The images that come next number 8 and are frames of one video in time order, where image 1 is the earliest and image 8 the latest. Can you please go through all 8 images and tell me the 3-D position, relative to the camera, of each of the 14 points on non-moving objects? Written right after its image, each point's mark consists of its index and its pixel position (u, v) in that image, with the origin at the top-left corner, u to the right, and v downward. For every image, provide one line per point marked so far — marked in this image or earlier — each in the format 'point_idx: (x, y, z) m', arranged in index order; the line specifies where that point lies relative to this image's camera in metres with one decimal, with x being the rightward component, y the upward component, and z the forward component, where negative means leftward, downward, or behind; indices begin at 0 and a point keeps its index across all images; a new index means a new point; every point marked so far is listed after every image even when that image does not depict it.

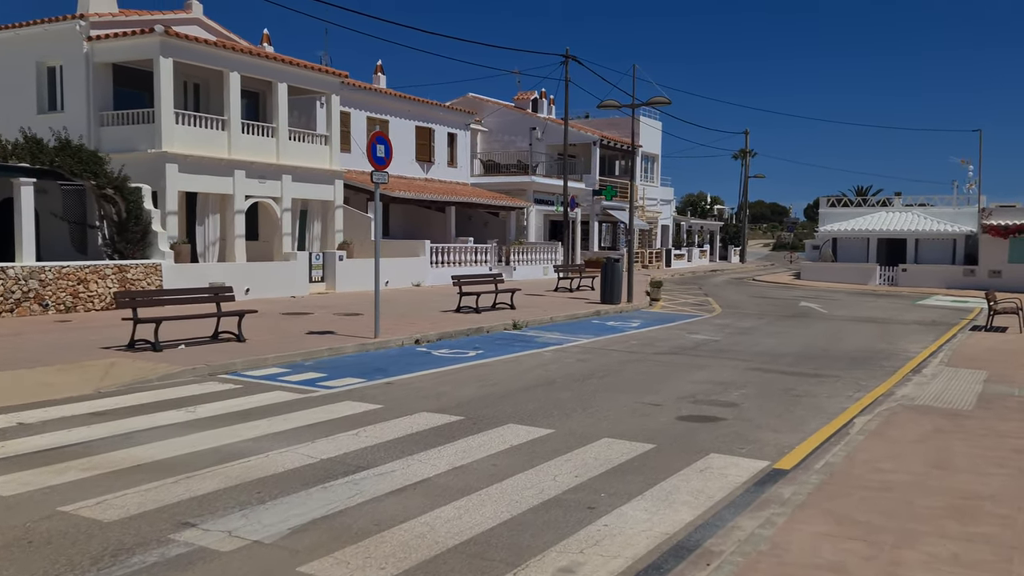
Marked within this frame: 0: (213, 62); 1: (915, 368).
0: (-6.8, +5.2, +19.7) m
1: (+6.2, -1.2, +13.3) m
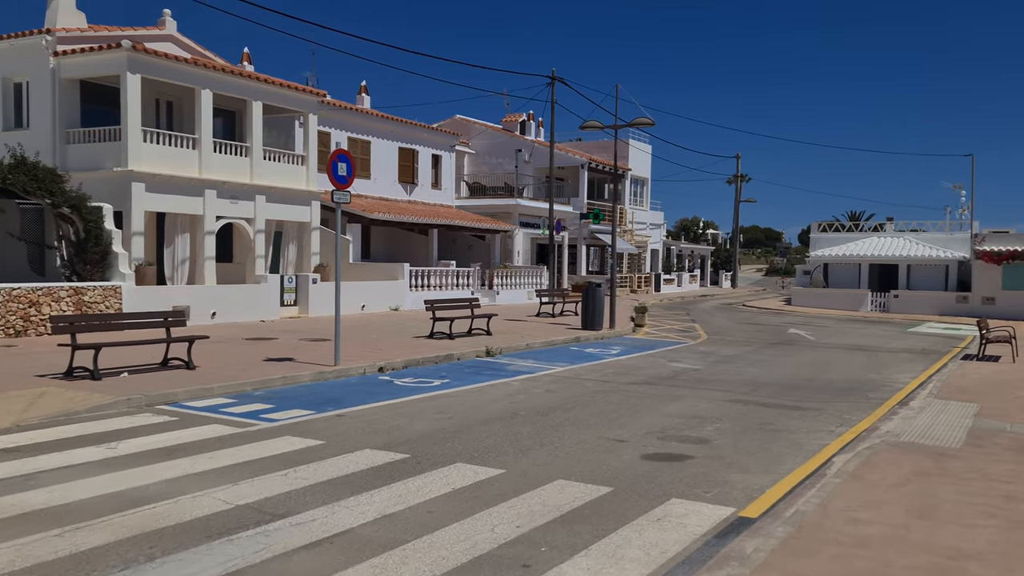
0: (-7.3, +4.7, +19.2) m
1: (+5.7, -1.6, +12.7) m
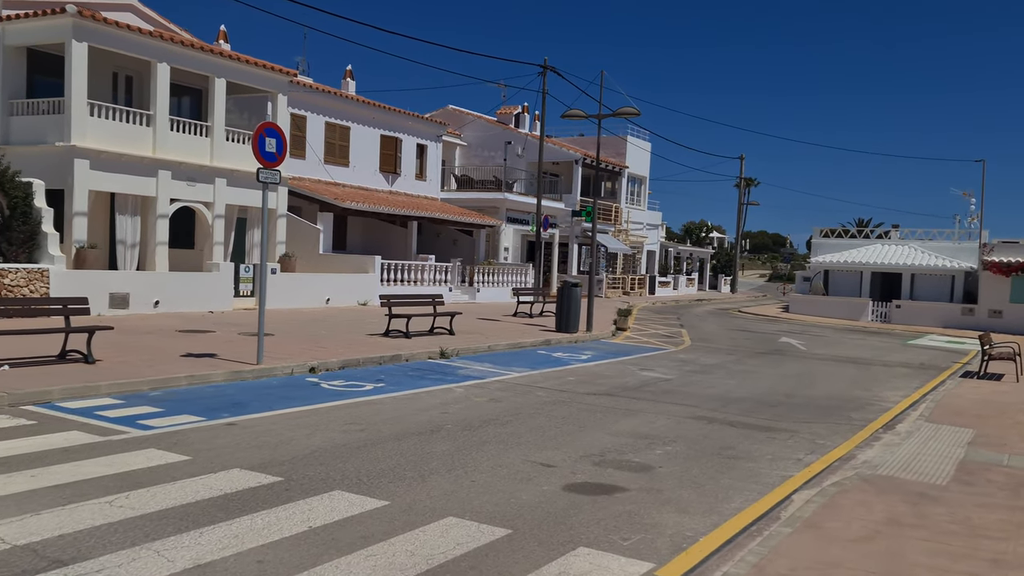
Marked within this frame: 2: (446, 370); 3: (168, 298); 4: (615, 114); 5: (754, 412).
0: (-7.8, +4.9, +18.0) m
1: (+4.9, -1.8, +11.4) m
2: (-1.0, -1.2, +12.9) m
3: (-6.7, -0.2, +16.8) m
4: (+2.3, +3.9, +19.6) m
5: (+3.2, -1.6, +11.4) m
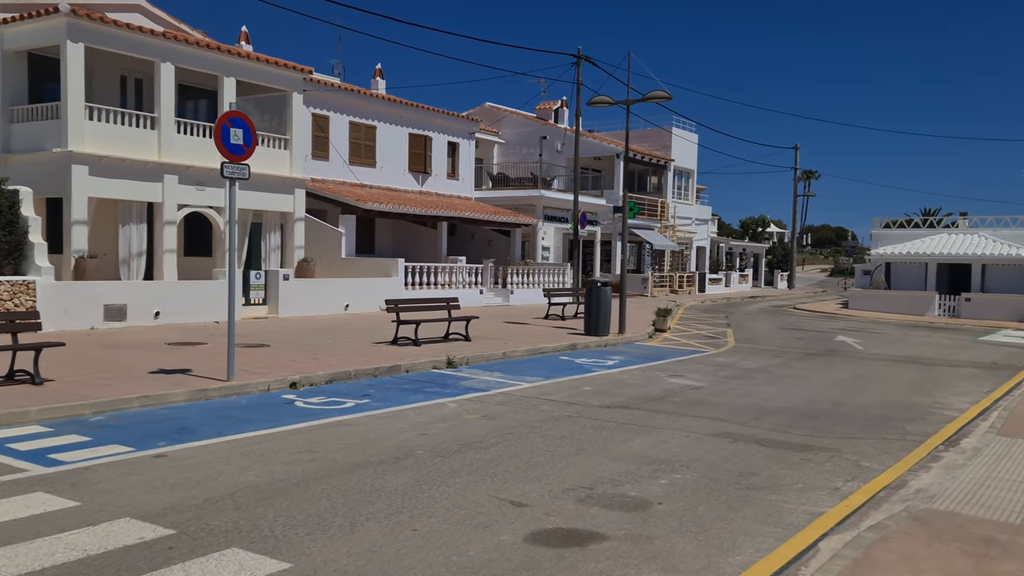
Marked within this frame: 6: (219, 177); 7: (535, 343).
0: (-7.4, +4.7, +17.2) m
1: (+5.0, -1.7, +9.8) m
2: (-0.9, -1.3, +11.7) m
3: (-6.3, -0.3, +16.0) m
4: (+2.8, +4.0, +18.2) m
5: (+3.2, -1.6, +9.9) m
6: (-6.4, +2.4, +18.9) m
7: (+0.4, -1.0, +16.1) m
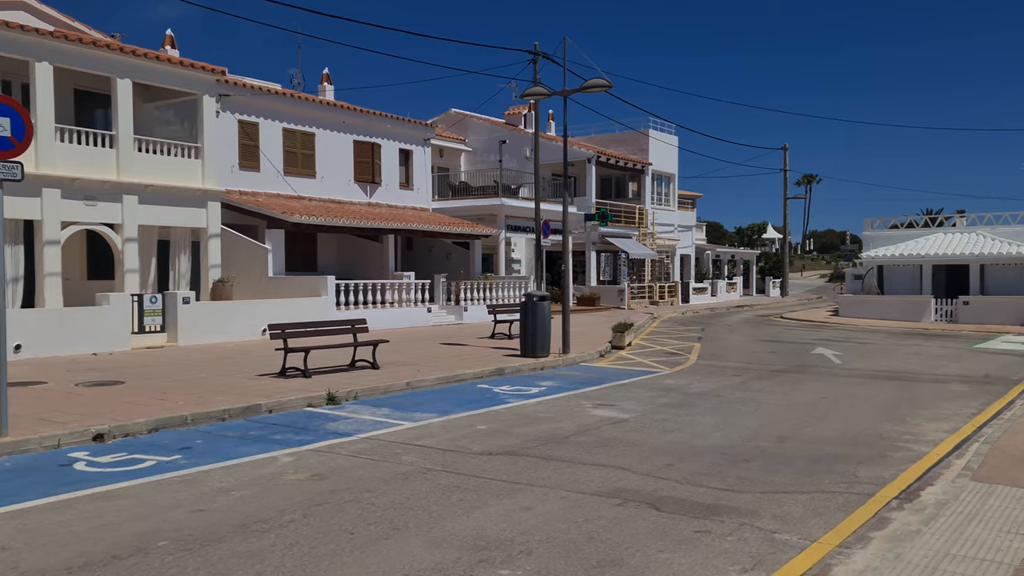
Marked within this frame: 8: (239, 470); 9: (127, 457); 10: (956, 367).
0: (-8.9, +4.2, +15.4) m
1: (+3.6, -1.8, +7.8) m
2: (-2.3, -1.5, +9.7) m
3: (-7.7, -0.8, +14.1) m
4: (+1.3, +3.7, +16.2) m
5: (+1.8, -1.7, +7.9) m
6: (-7.8, +1.9, +17.0) m
7: (-0.9, -1.3, +14.1) m
8: (-2.4, -1.6, +7.6) m
9: (-3.5, -1.5, +8.0) m
10: (+9.1, -1.6, +17.8) m
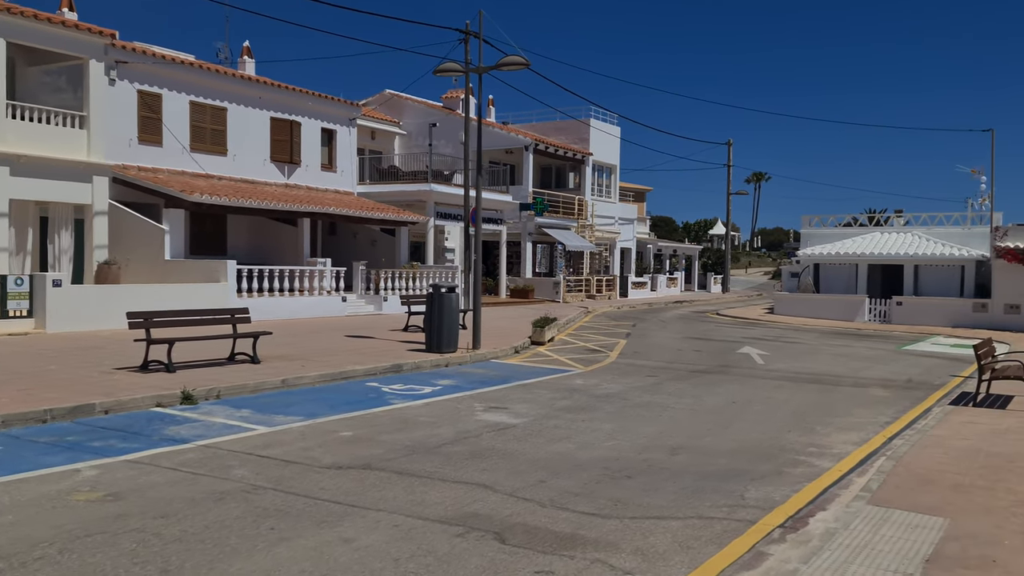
0: (-10.4, +4.6, +13.8) m
1: (+2.3, -1.8, +6.9) m
2: (-3.6, -1.4, +8.5) m
3: (-9.2, -0.5, +12.6) m
4: (-0.3, +3.9, +15.2) m
5: (+0.5, -1.7, +6.9) m
6: (-9.4, +2.3, +15.5) m
7: (-2.5, -1.2, +13.0) m
8: (-3.6, -1.5, +6.5) m
9: (-4.7, -1.4, +6.7) m
10: (+7.3, -1.6, +17.2) m
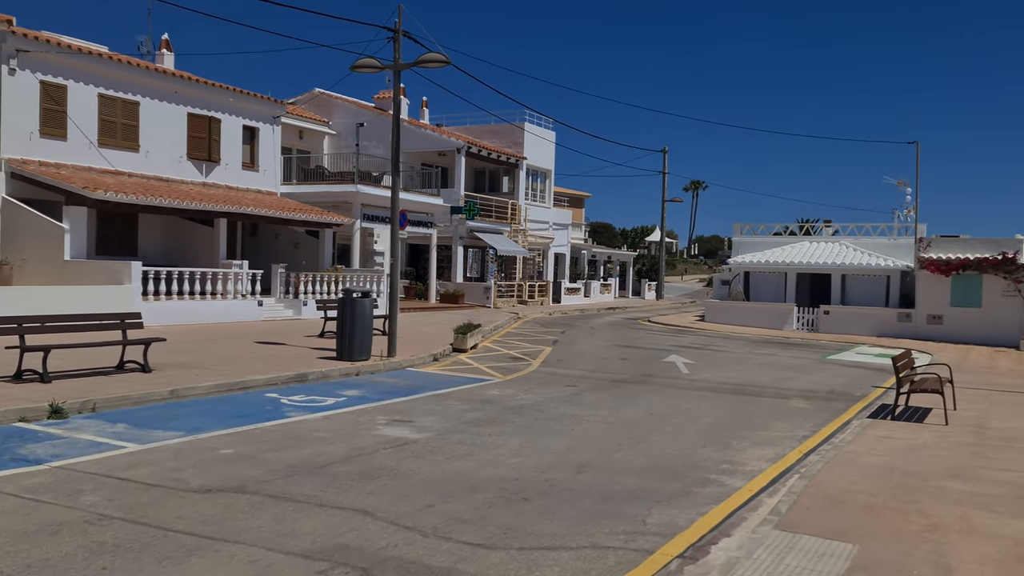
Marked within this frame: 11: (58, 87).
0: (-11.7, +4.6, +12.5) m
1: (+1.4, -1.9, +6.5) m
2: (-4.6, -1.4, +7.7) m
3: (-10.4, -0.5, +11.4) m
4: (-1.6, +3.8, +14.6) m
5: (-0.4, -1.8, +6.4) m
6: (-10.8, +2.3, +14.3) m
7: (-3.8, -1.2, +12.2) m
8: (-4.4, -1.5, +5.6) m
9: (-5.6, -1.4, +5.8) m
10: (+5.8, -1.8, +17.1) m
11: (-10.2, +4.5, +19.5) m
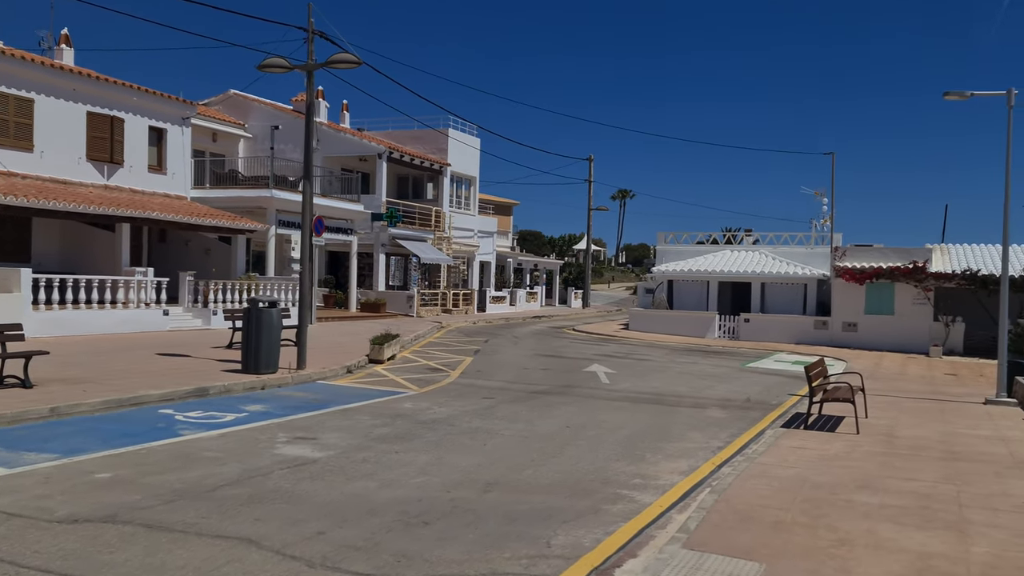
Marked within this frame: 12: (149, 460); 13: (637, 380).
0: (-12.8, +4.5, +11.2) m
1: (+0.7, -1.9, +6.2) m
2: (-5.4, -1.5, +6.9) m
3: (-11.5, -0.6, +10.2) m
4: (-3.0, +3.6, +14.1) m
5: (-1.1, -1.8, +6.0) m
6: (-12.1, +2.1, +13.0) m
7: (-5.0, -1.3, +11.5) m
8: (-5.1, -1.6, +4.9) m
9: (-6.2, -1.5, +5.0) m
10: (+4.2, -2.0, +17.2) m
11: (-11.9, +4.3, +18.3) m
12: (-3.5, -1.6, +8.4) m
13: (+2.6, -1.9, +18.0) m
